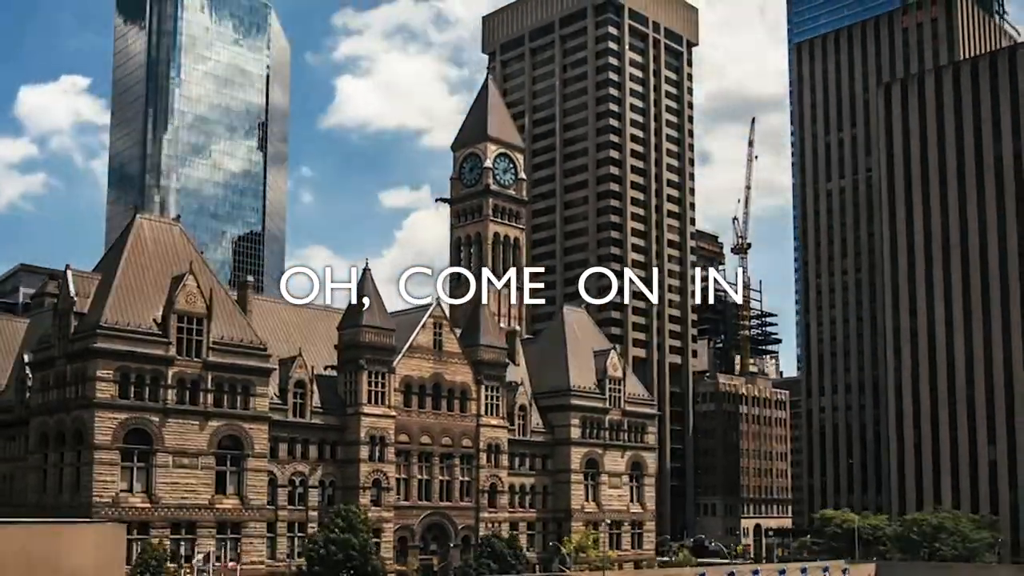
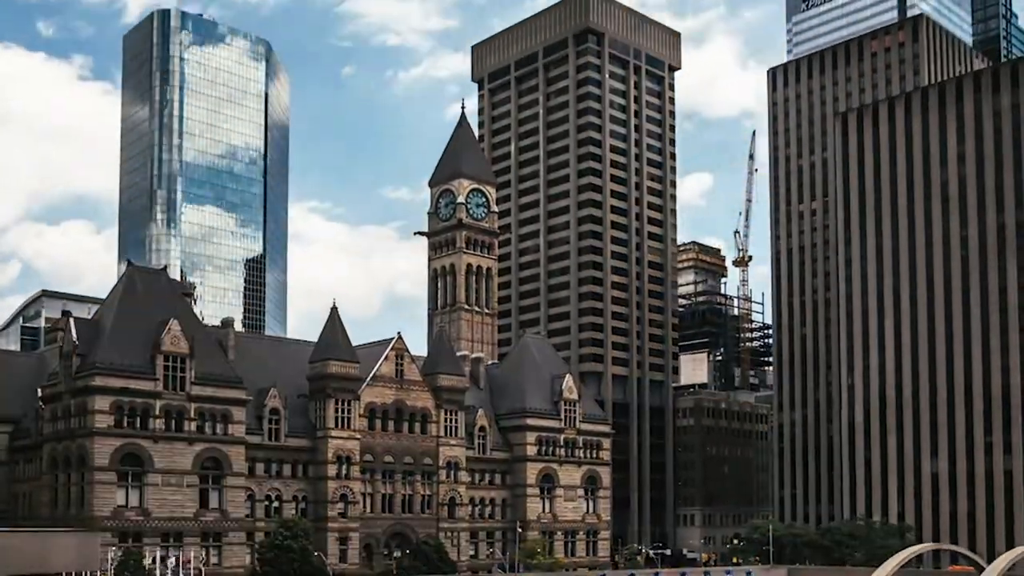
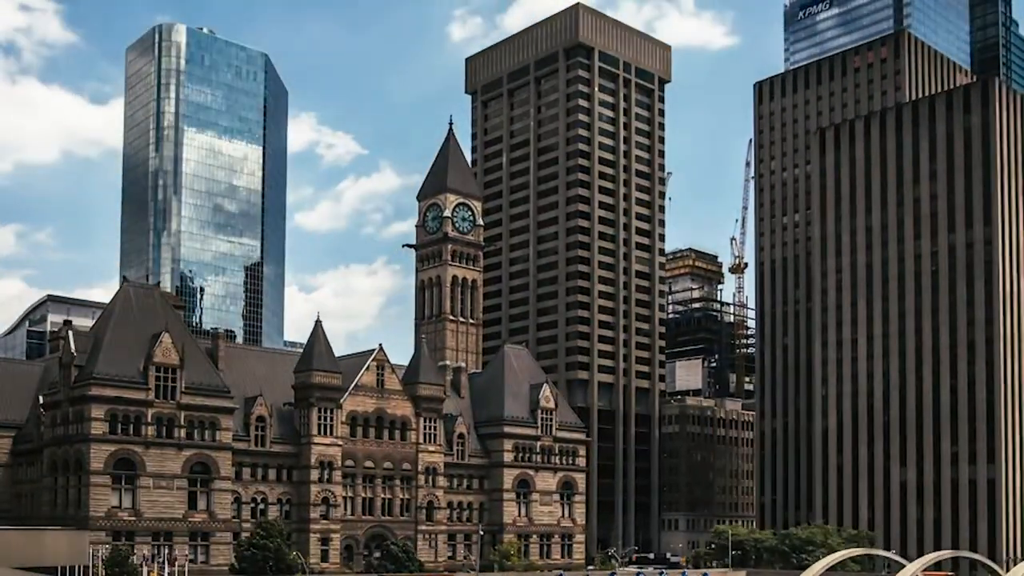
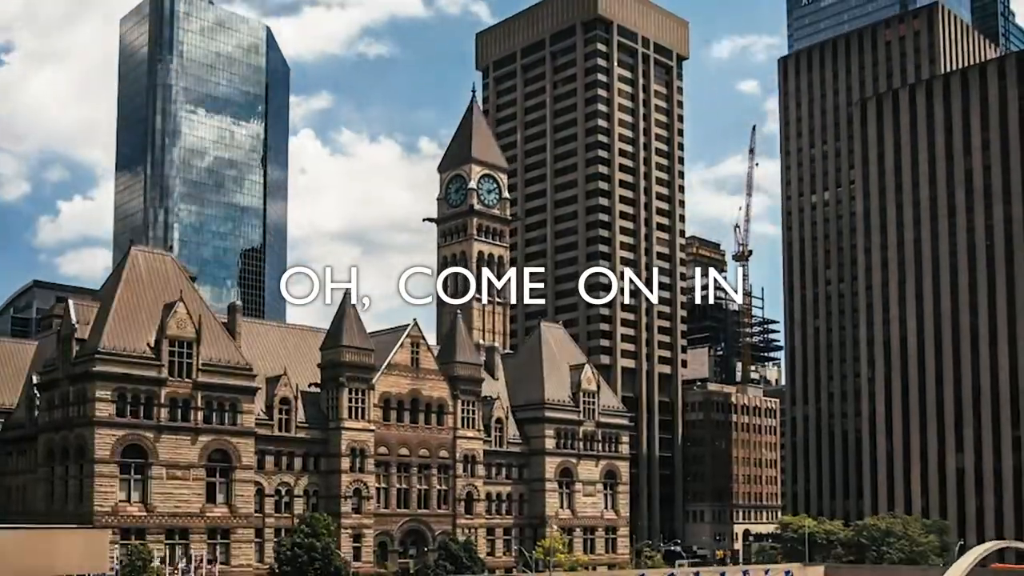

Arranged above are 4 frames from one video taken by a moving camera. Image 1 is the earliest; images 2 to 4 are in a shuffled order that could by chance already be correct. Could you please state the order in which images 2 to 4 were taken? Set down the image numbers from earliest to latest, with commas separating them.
4, 2, 3
